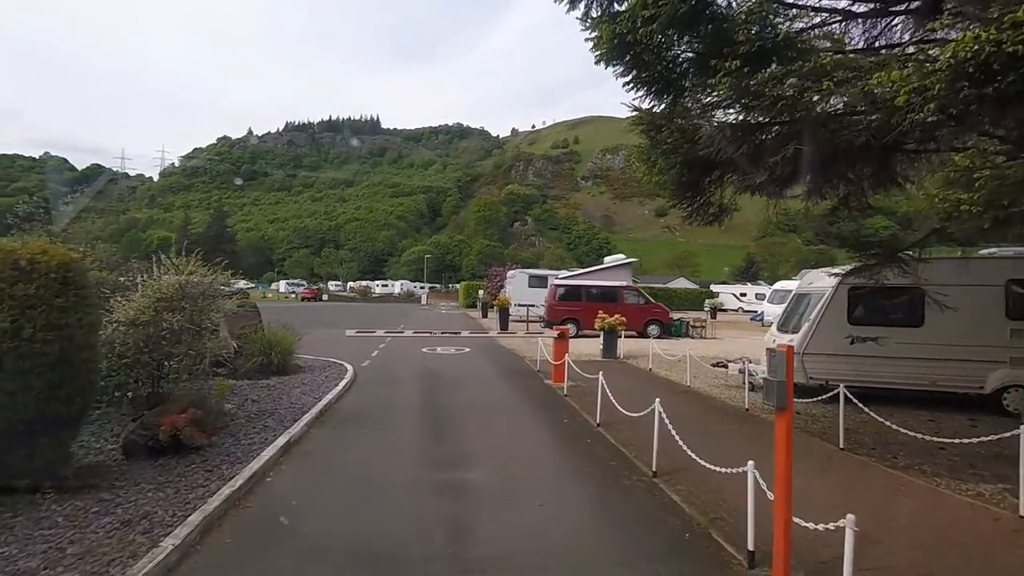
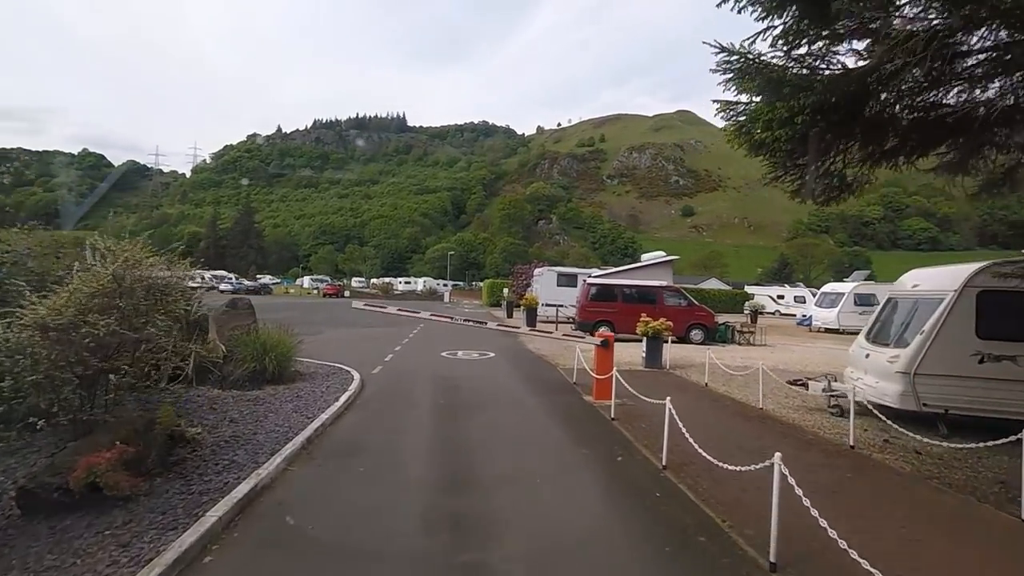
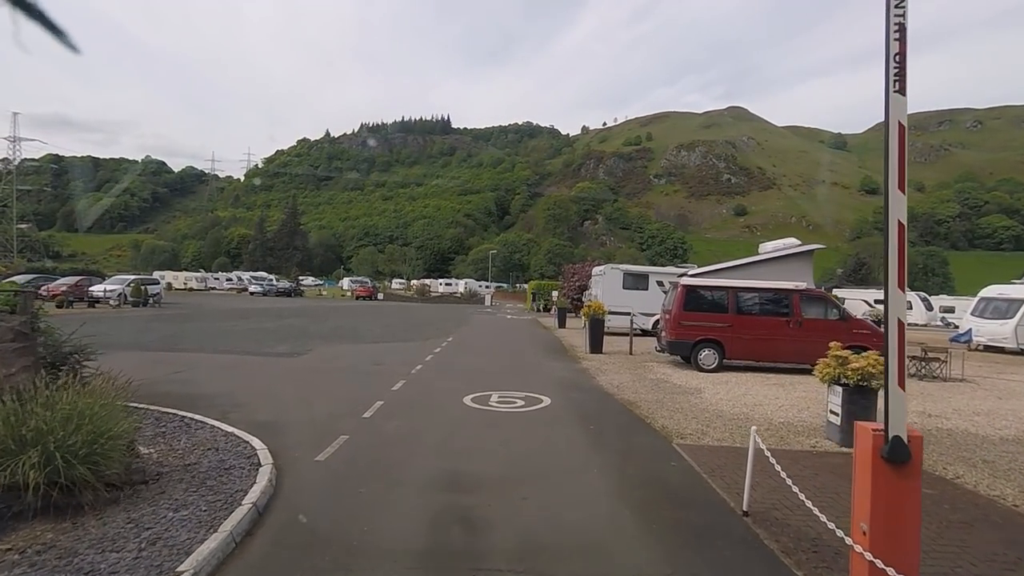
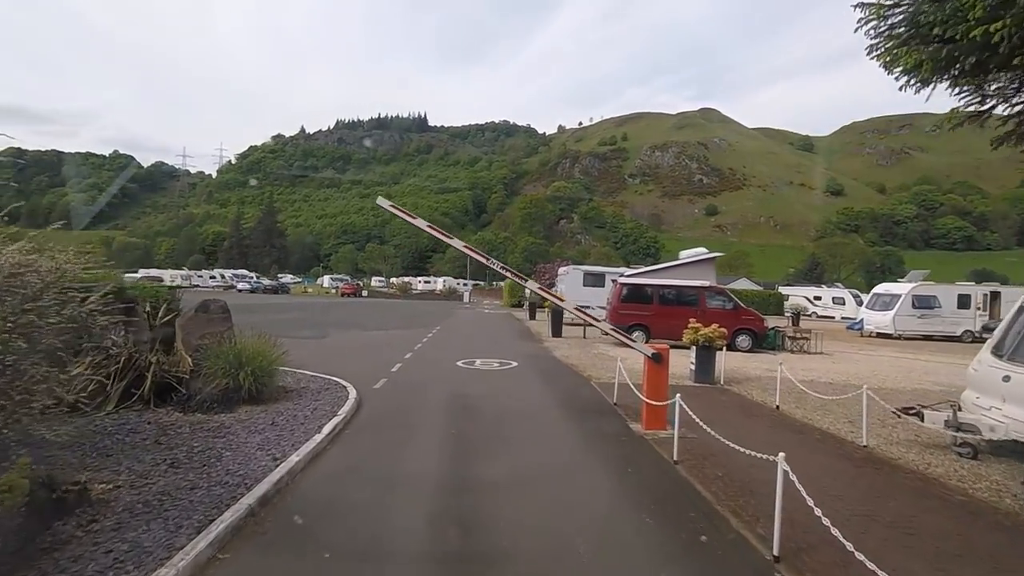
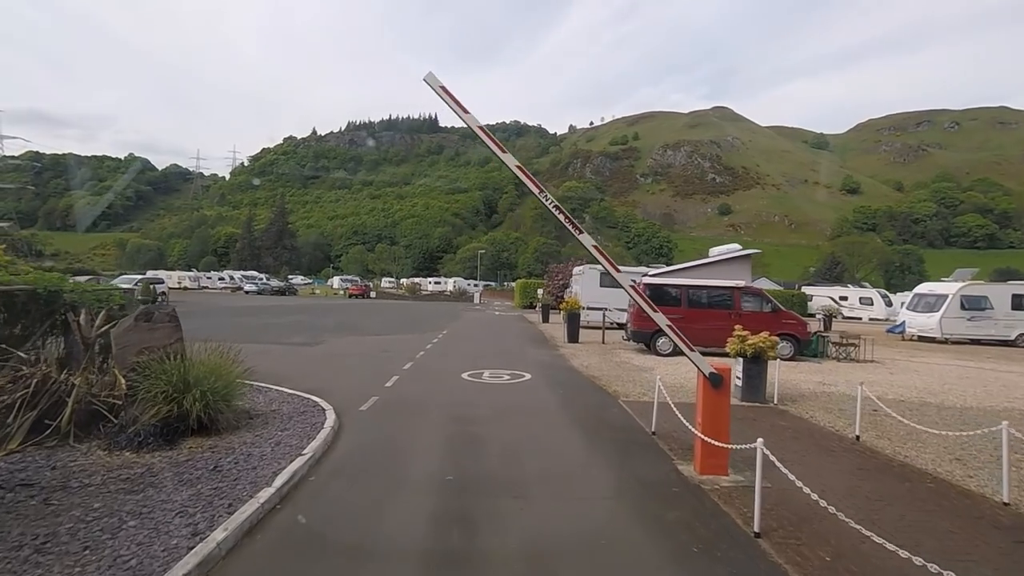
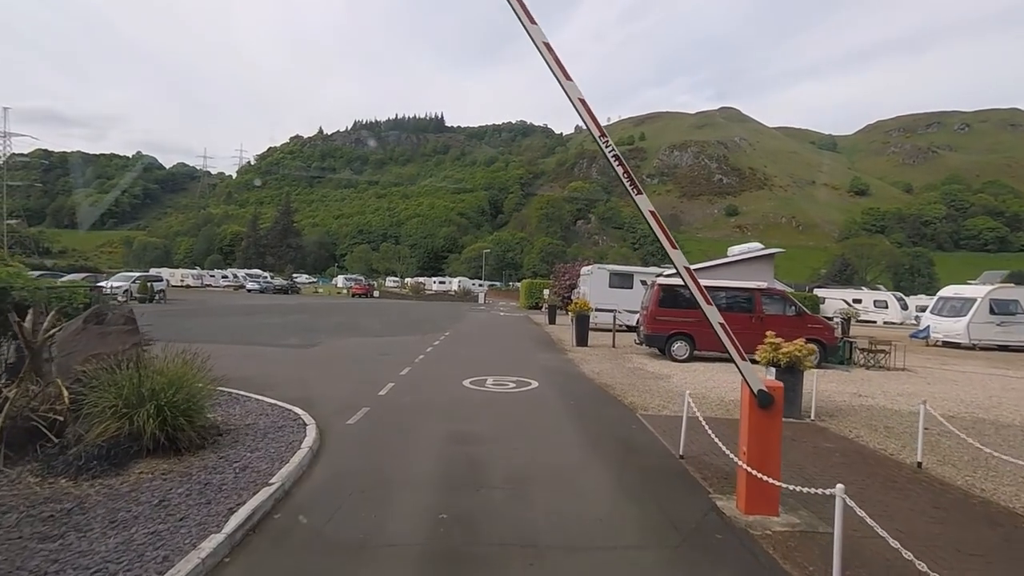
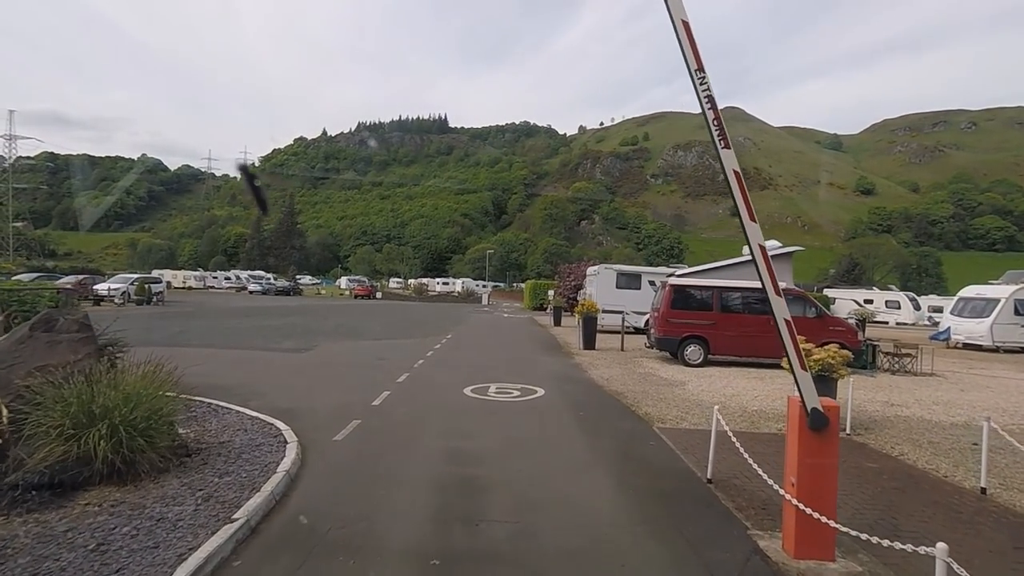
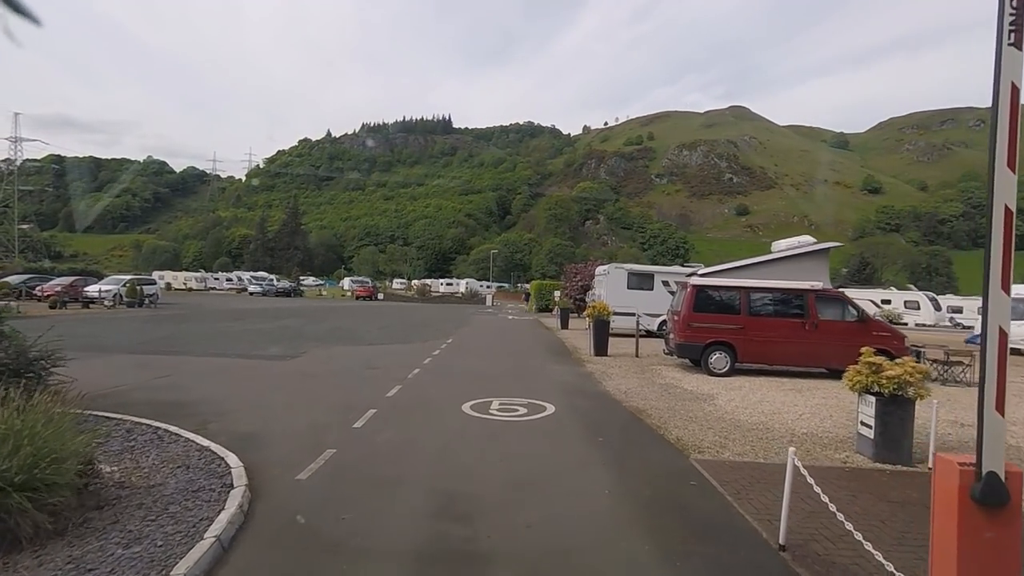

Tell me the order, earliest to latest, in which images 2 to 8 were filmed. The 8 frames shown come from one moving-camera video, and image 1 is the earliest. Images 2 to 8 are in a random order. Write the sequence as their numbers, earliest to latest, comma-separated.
2, 4, 5, 6, 7, 3, 8
